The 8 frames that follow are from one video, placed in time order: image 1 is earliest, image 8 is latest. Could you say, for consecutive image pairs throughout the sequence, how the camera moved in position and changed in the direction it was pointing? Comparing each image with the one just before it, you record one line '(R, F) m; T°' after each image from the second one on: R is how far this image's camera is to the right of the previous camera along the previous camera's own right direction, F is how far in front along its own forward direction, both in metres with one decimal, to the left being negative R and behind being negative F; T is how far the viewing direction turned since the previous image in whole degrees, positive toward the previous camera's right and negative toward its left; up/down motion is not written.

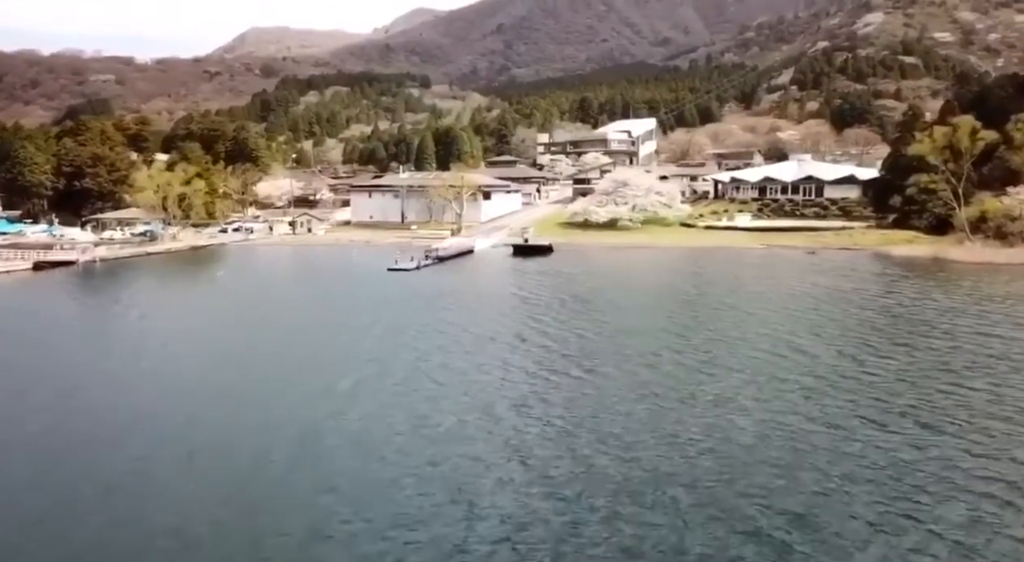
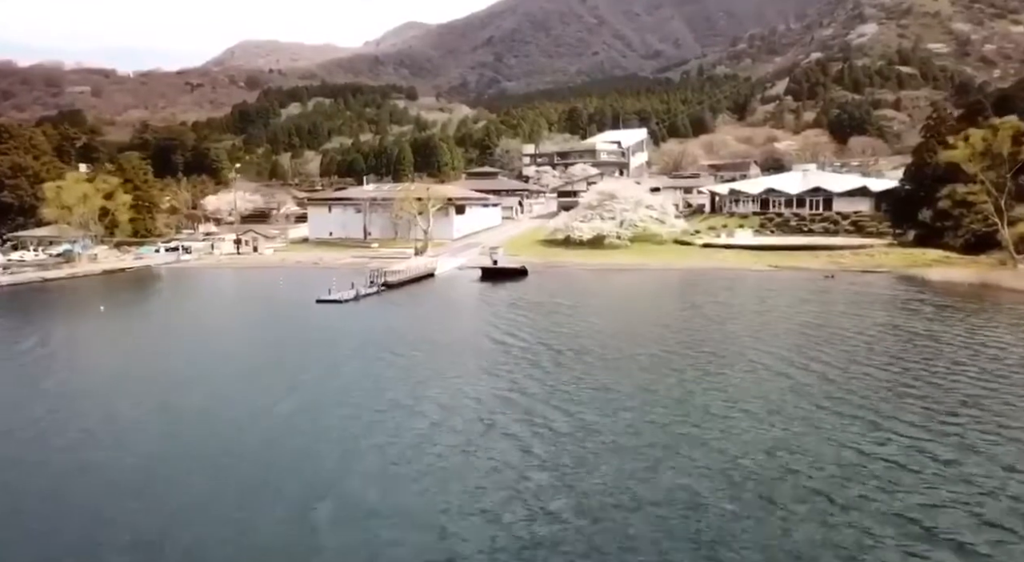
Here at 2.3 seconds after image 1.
(+0.9, +4.9) m; +1°
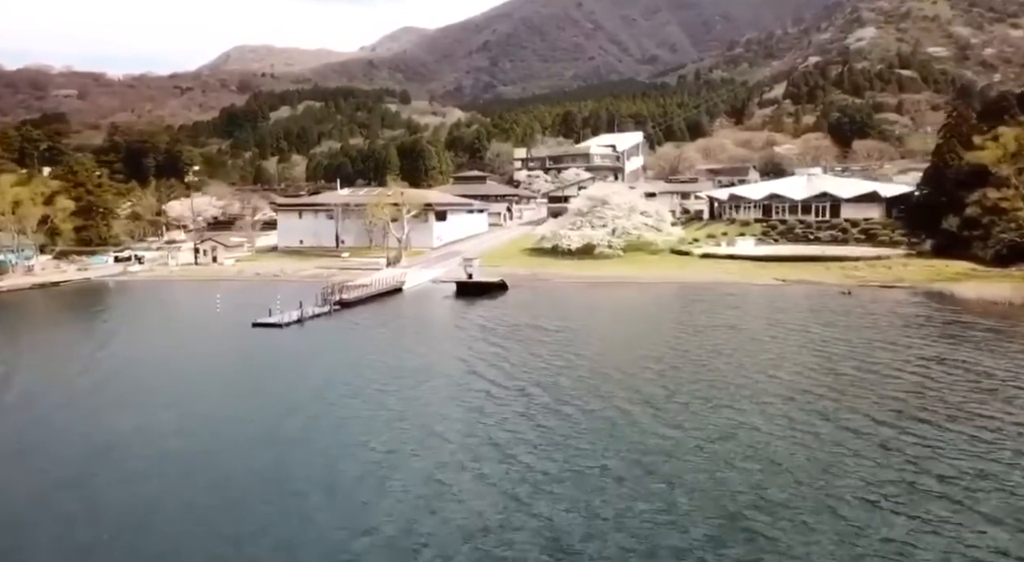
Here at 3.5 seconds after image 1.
(+0.6, +3.1) m; 0°
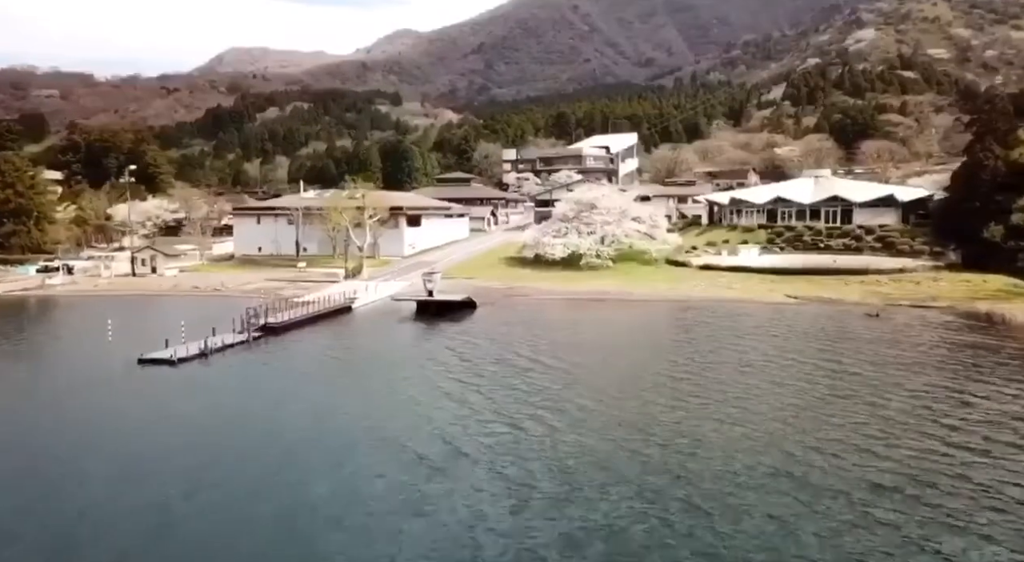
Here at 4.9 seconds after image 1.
(+0.8, +3.8) m; 0°
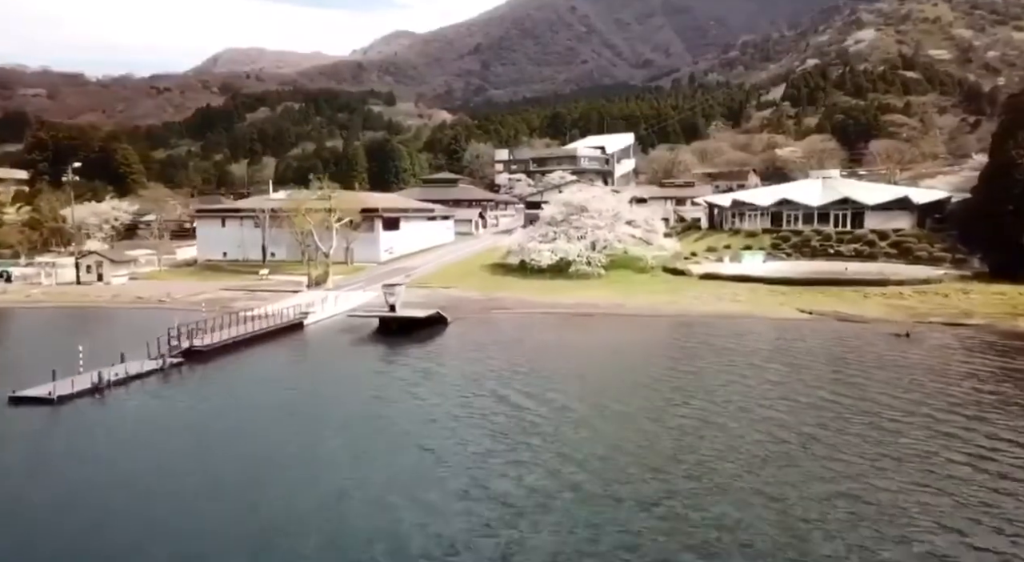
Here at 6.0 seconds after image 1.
(+0.6, +2.8) m; 0°
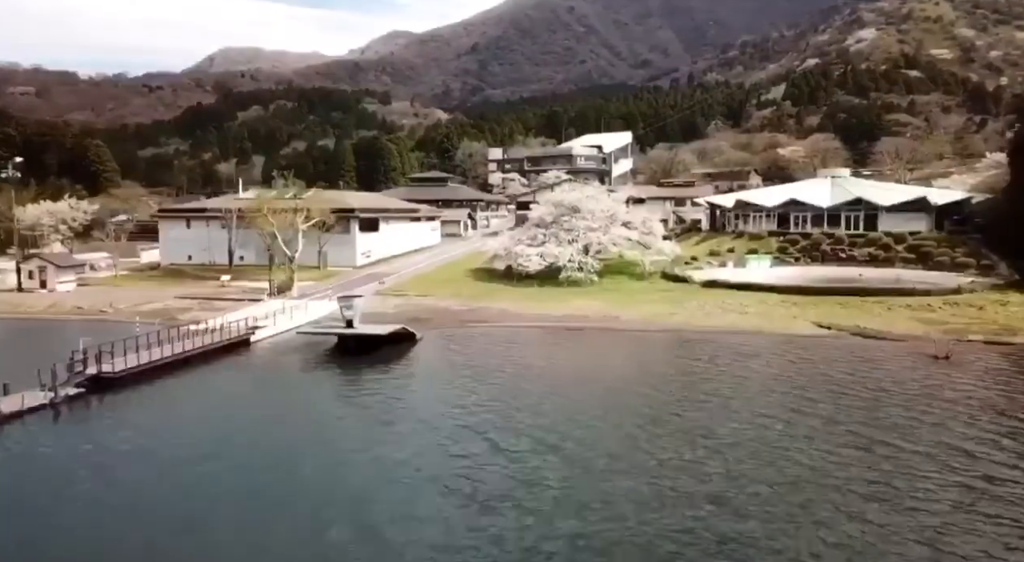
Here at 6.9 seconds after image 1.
(+0.5, +2.5) m; 0°
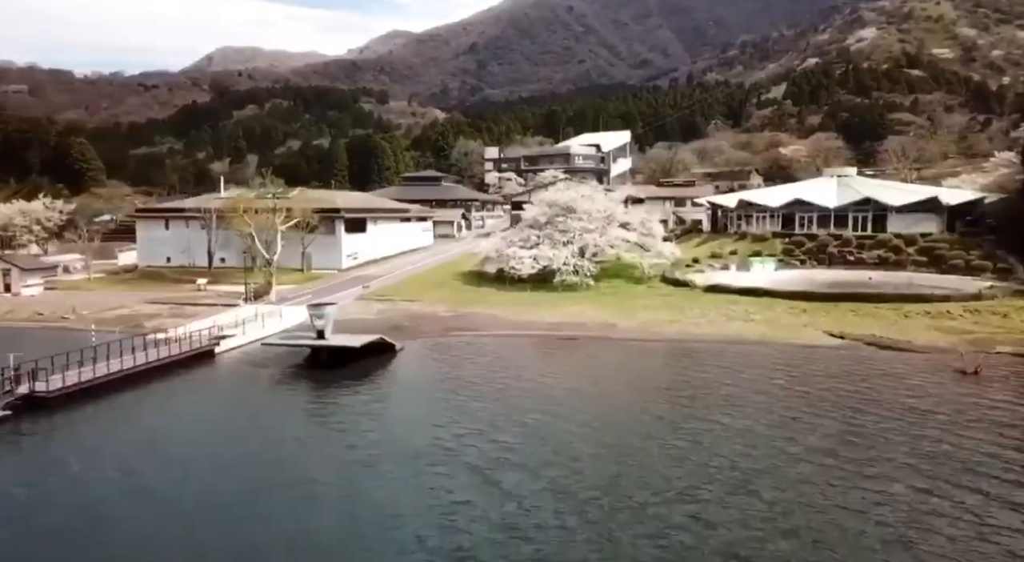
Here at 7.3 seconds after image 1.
(+0.2, +1.4) m; 0°
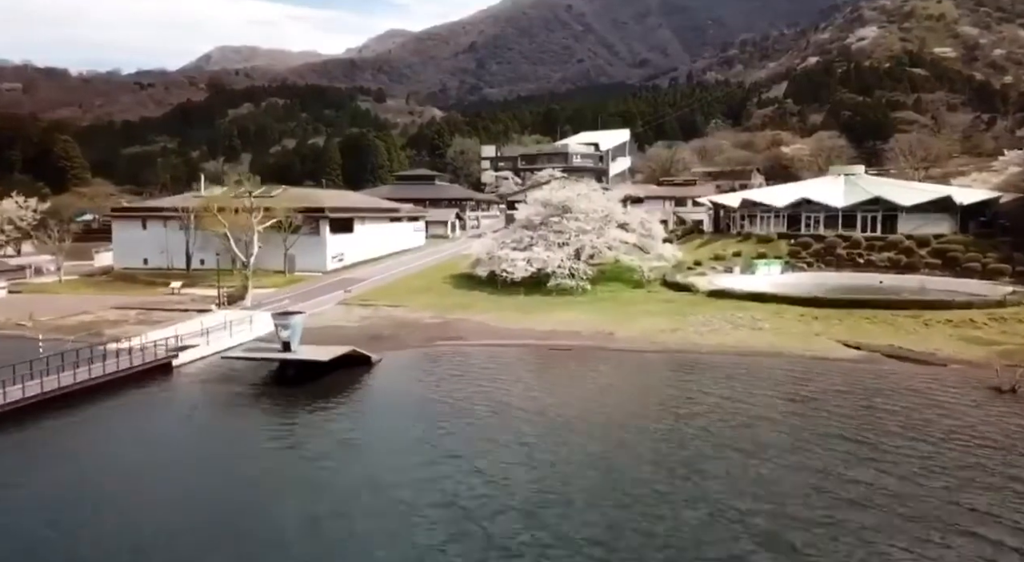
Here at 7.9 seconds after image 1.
(+0.2, +1.4) m; 0°
